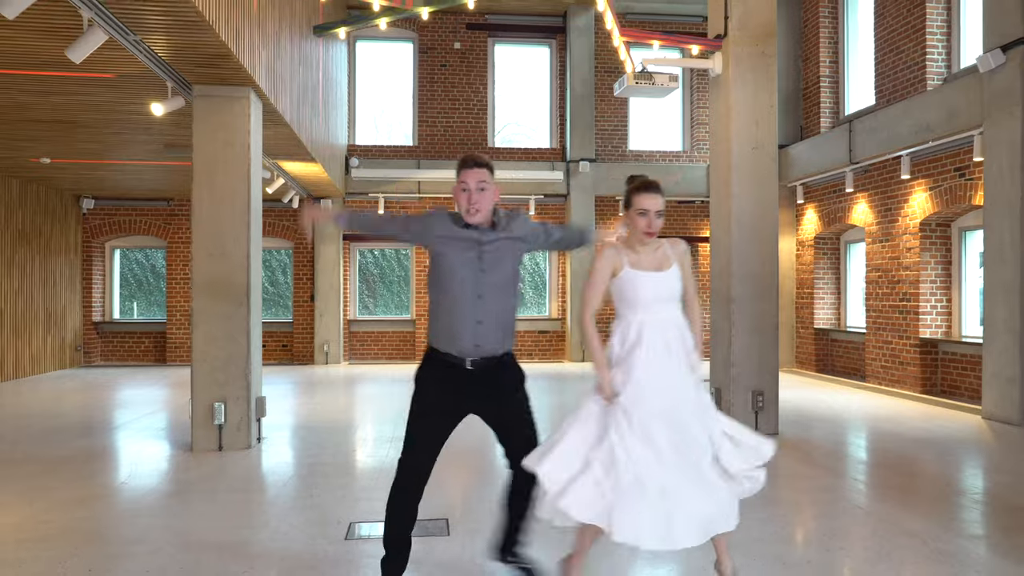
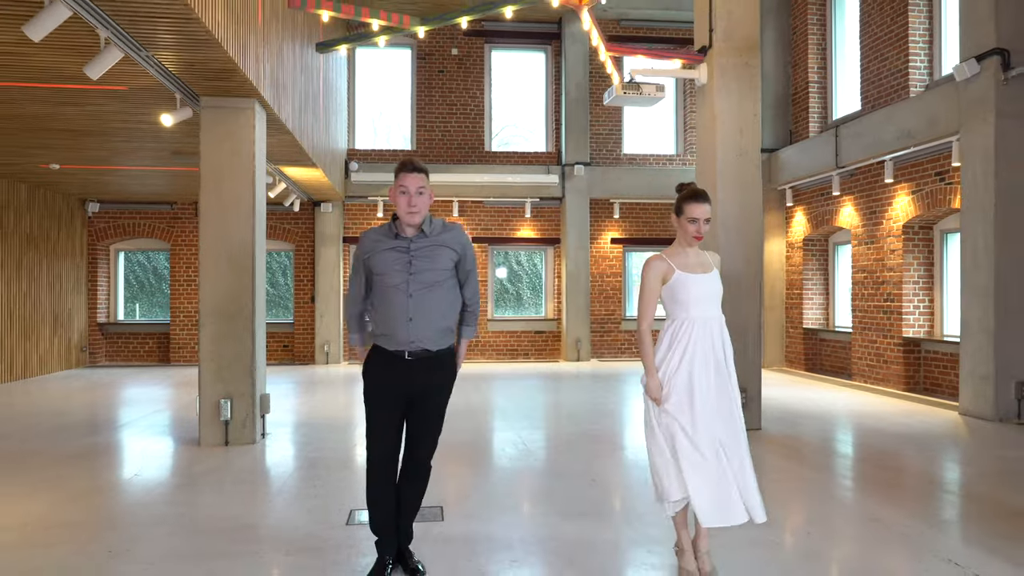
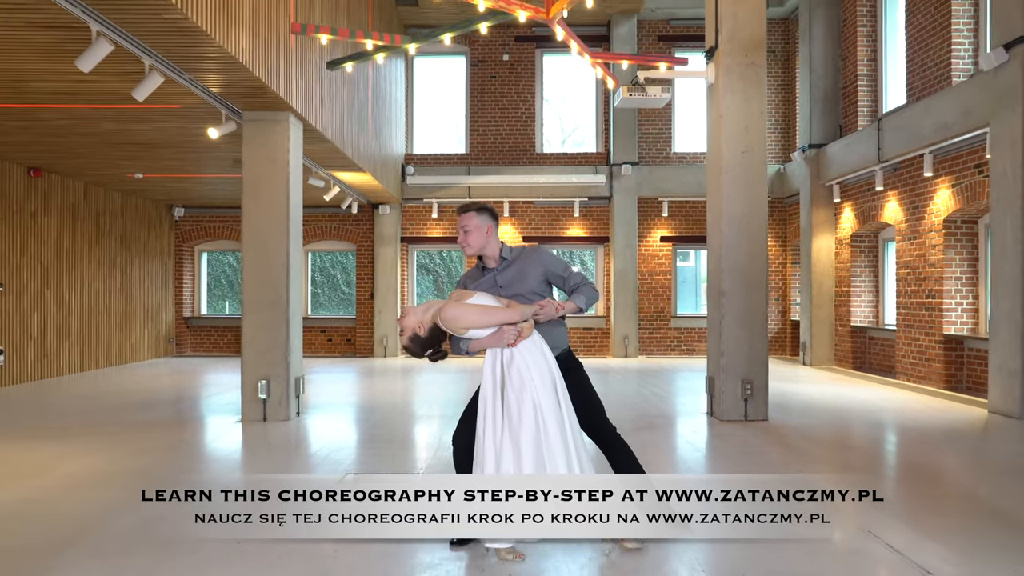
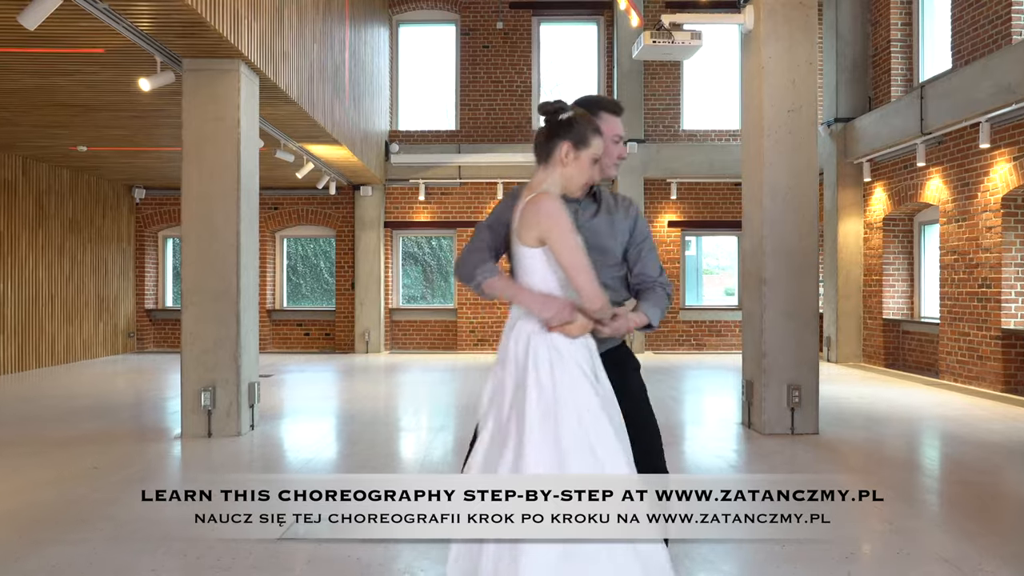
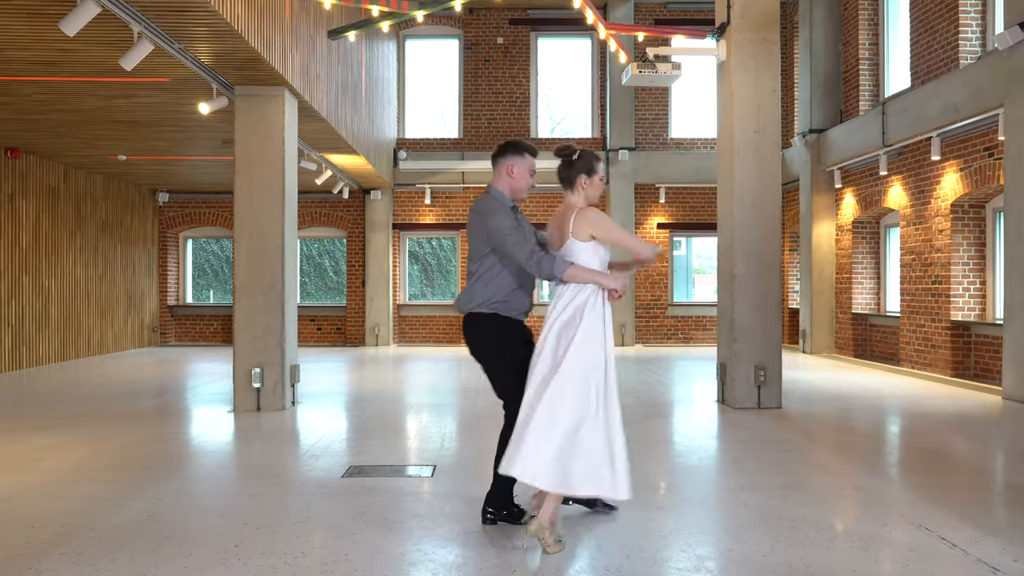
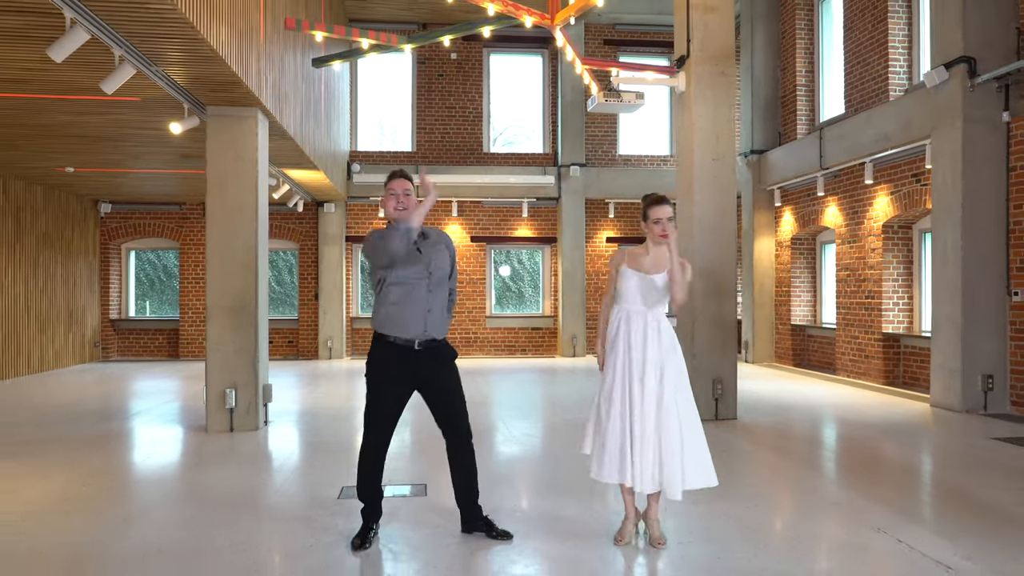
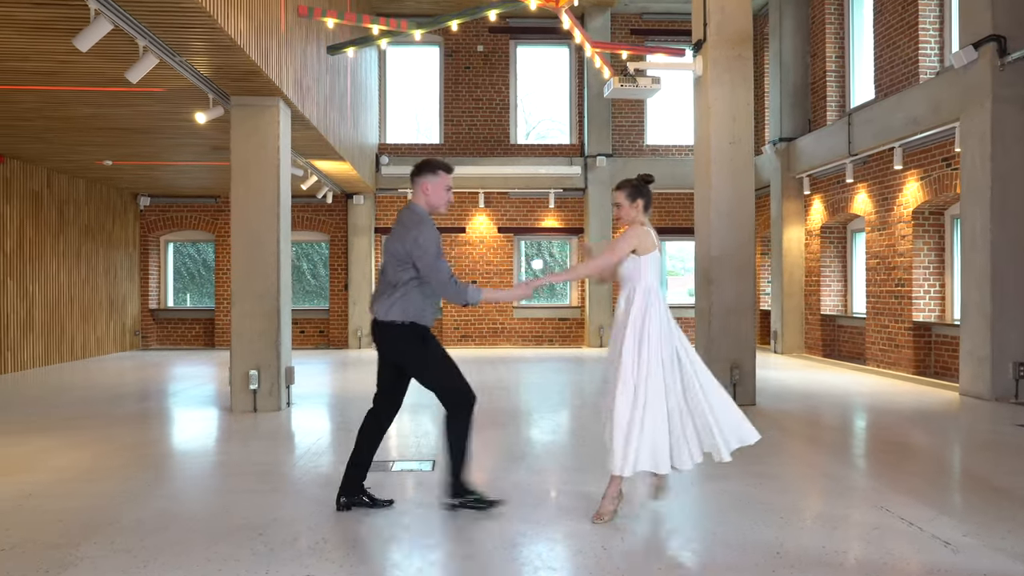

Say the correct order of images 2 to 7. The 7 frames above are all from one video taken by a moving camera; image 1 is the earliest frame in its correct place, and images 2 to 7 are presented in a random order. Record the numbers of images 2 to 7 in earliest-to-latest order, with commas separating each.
2, 6, 7, 5, 4, 3
